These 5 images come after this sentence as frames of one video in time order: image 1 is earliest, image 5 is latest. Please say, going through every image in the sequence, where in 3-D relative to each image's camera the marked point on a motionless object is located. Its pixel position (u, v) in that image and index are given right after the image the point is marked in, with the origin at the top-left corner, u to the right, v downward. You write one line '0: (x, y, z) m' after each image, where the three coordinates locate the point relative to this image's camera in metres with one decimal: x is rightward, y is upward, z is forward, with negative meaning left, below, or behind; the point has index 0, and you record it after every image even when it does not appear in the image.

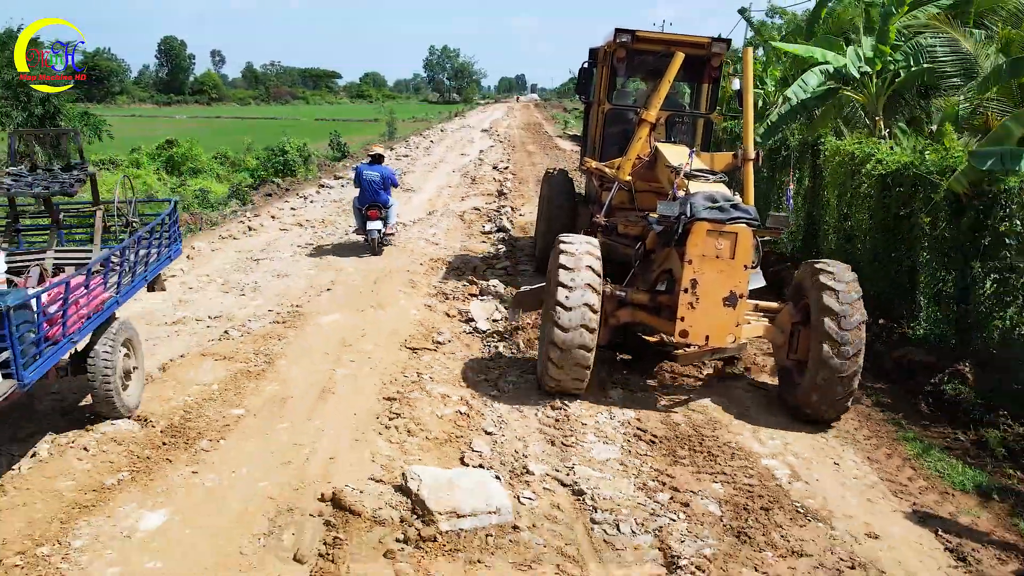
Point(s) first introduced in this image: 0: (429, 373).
0: (-0.6, -0.6, +5.8) m
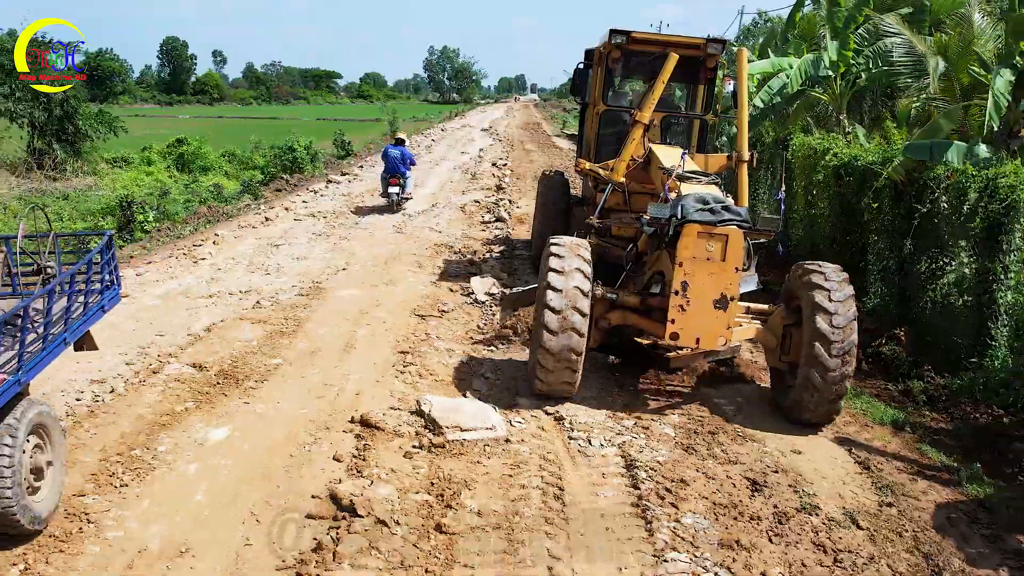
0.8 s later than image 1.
0: (-0.6, -0.4, +6.7) m
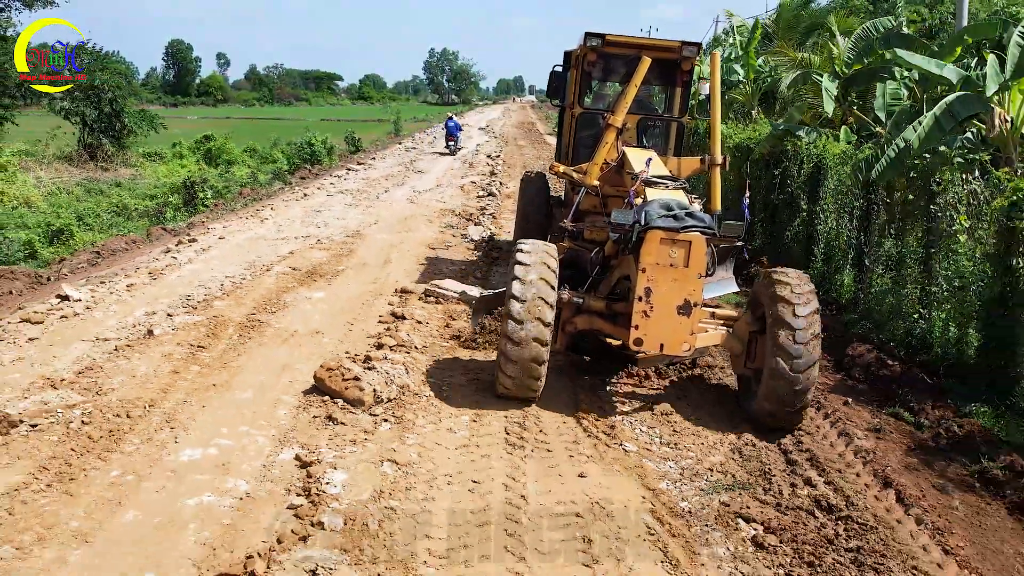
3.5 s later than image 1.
0: (-0.8, +0.4, +9.9) m
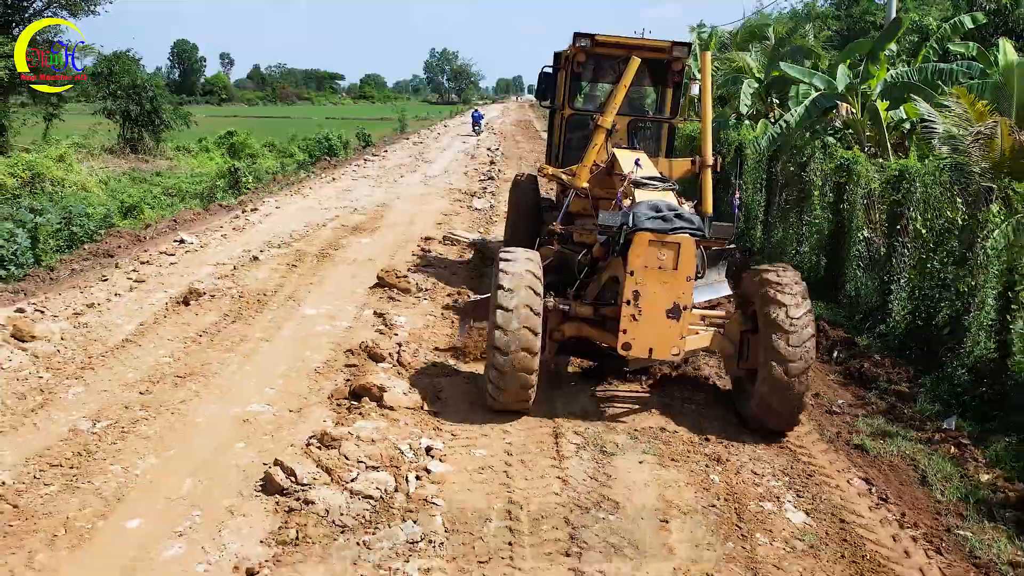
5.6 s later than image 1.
0: (-0.9, +1.1, +12.8) m
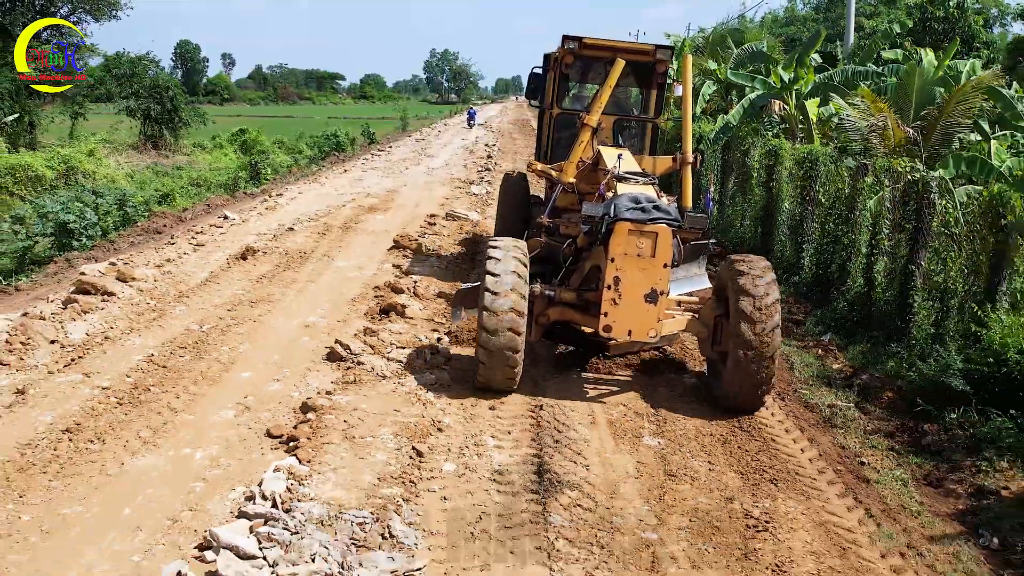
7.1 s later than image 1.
0: (-1.0, +1.6, +14.8) m
